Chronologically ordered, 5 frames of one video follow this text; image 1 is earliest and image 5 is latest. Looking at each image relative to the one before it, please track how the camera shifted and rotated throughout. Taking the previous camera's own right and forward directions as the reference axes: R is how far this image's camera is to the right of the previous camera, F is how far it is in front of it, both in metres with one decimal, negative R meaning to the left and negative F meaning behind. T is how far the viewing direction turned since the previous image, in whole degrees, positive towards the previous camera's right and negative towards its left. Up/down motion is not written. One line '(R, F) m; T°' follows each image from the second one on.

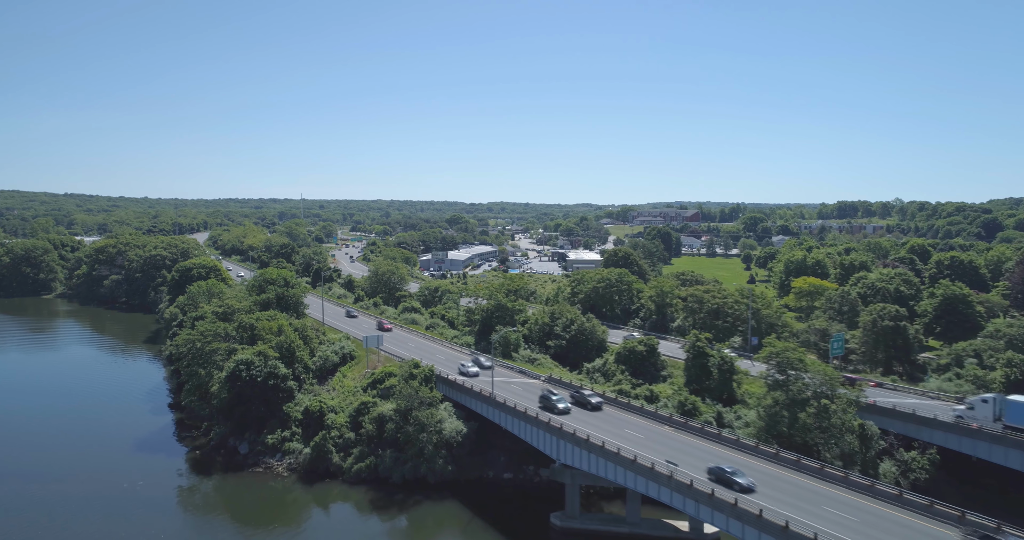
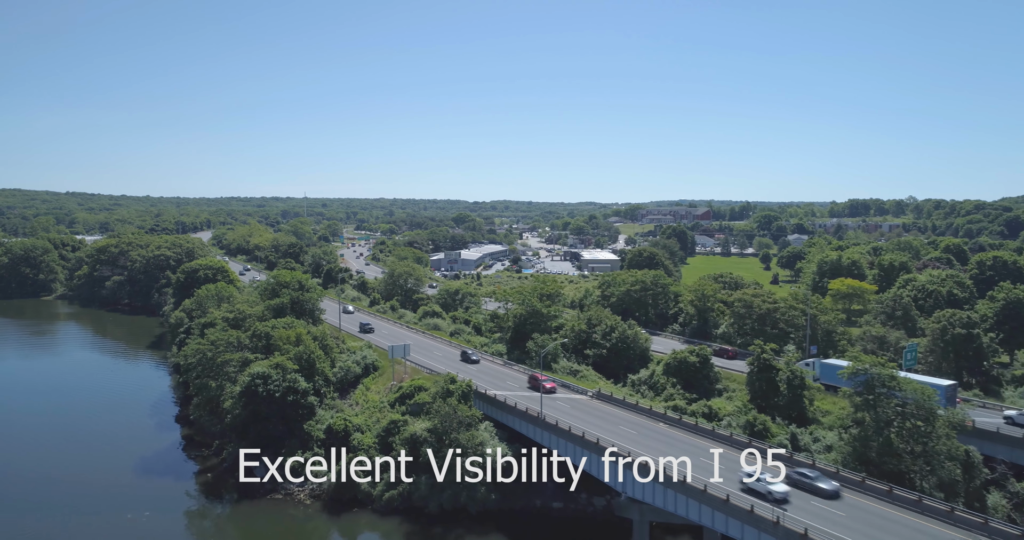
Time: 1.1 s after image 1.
(-2.1, +3.7) m; 0°
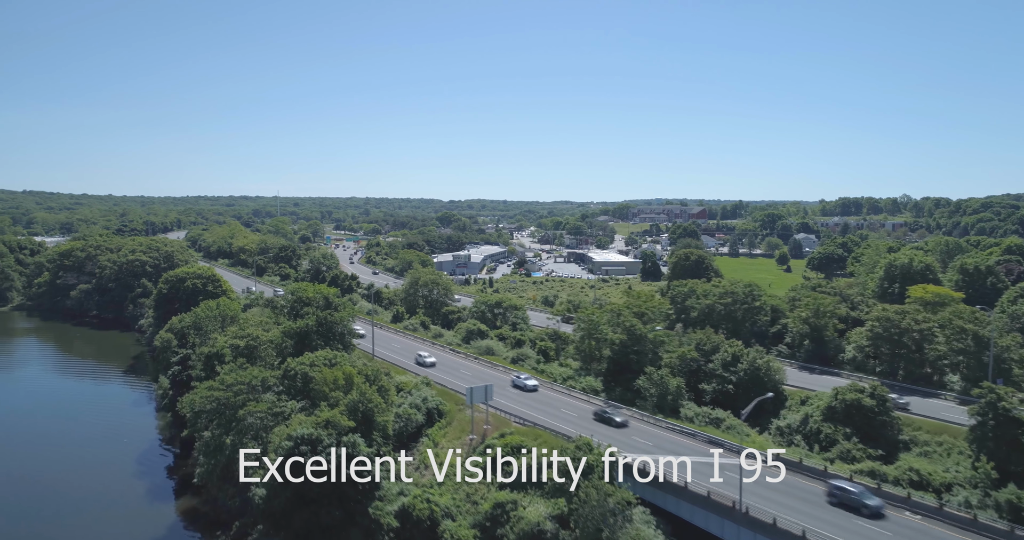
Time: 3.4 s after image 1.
(-6.1, +9.7) m; +2°
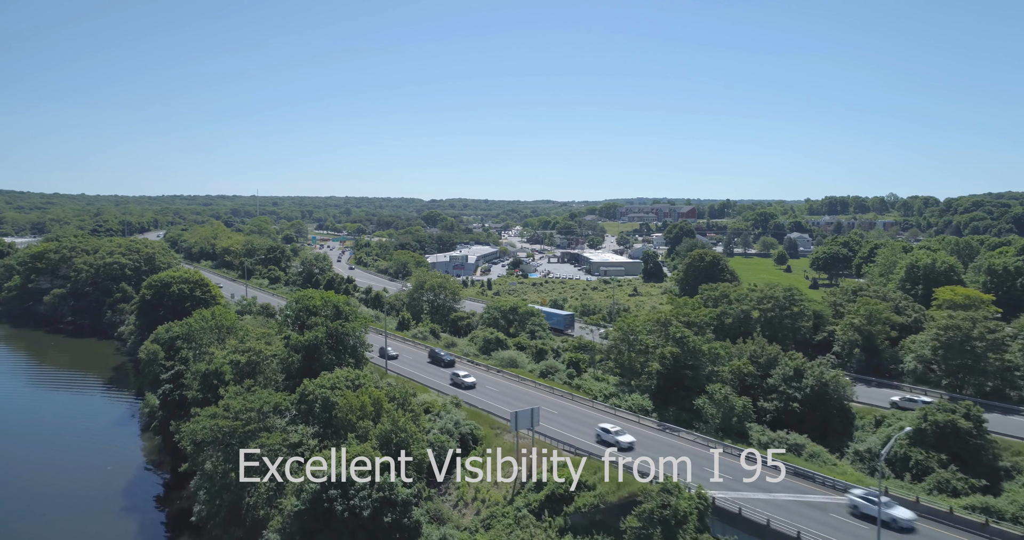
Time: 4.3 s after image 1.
(-2.6, +3.8) m; +2°
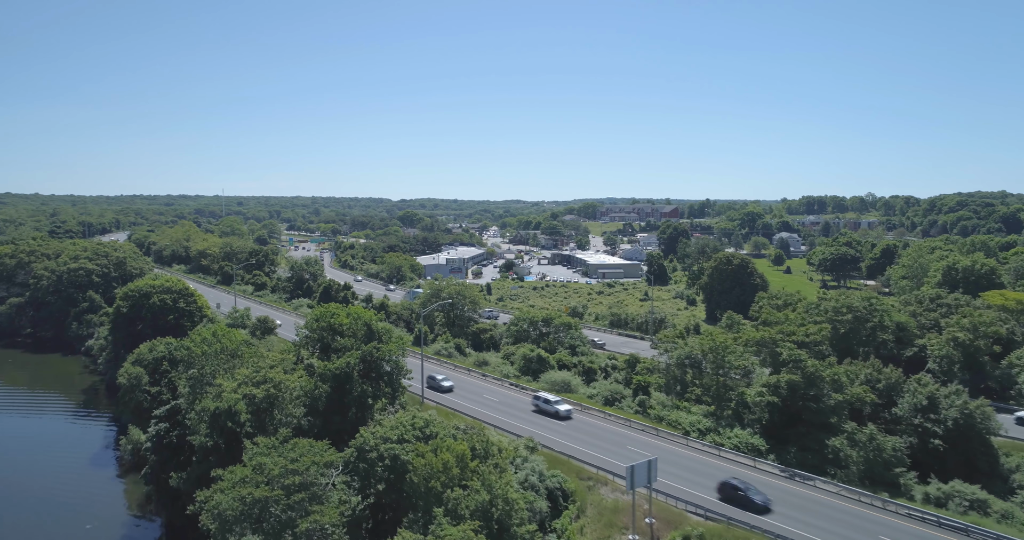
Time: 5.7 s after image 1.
(-4.2, +5.7) m; +3°
